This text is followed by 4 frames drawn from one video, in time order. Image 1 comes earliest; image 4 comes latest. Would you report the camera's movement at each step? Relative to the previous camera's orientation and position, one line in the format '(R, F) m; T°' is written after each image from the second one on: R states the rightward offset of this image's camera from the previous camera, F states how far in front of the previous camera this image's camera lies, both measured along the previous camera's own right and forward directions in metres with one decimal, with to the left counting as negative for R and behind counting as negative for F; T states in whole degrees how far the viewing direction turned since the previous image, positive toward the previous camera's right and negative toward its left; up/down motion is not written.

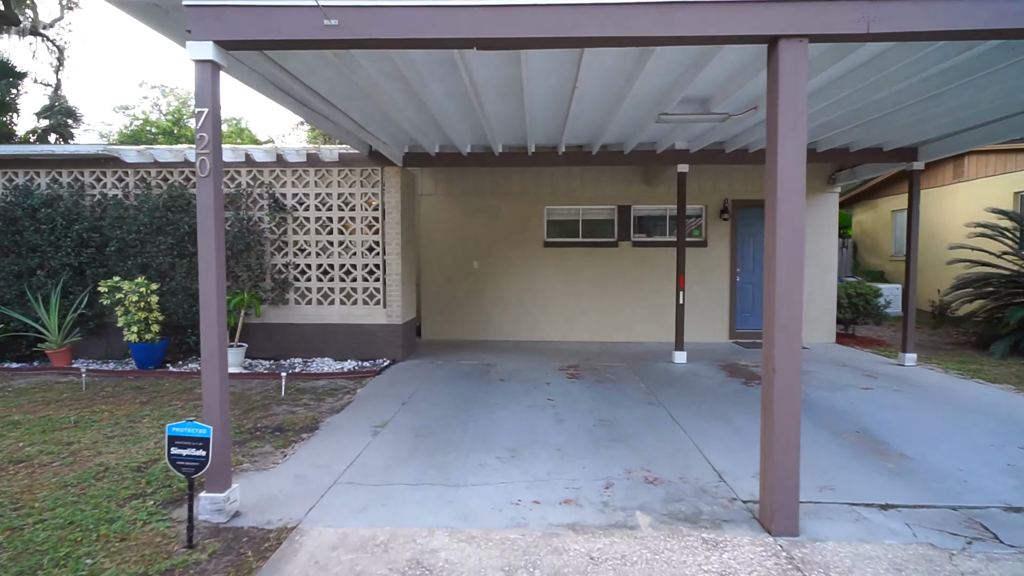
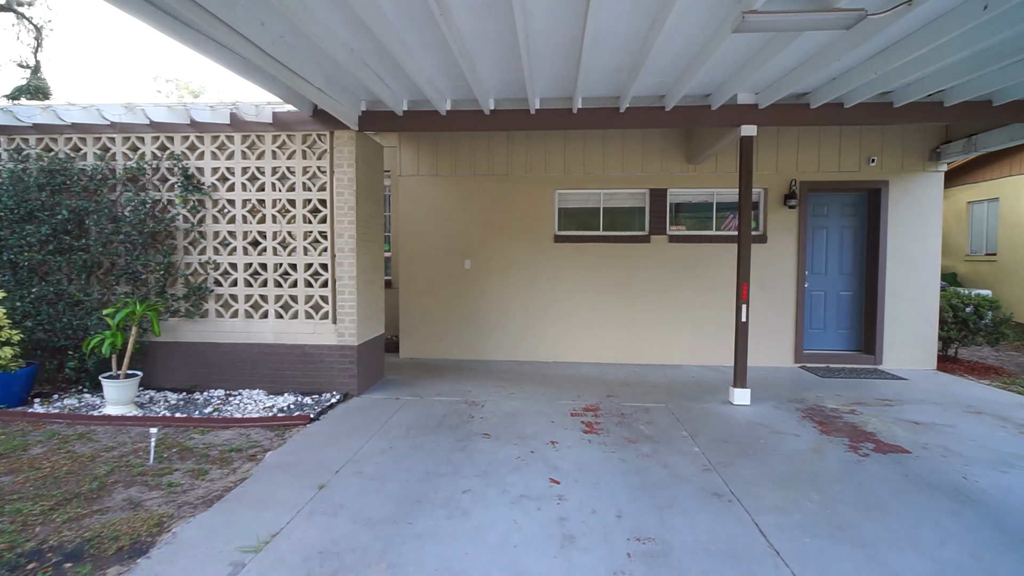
(+0.2, +1.9) m; -2°
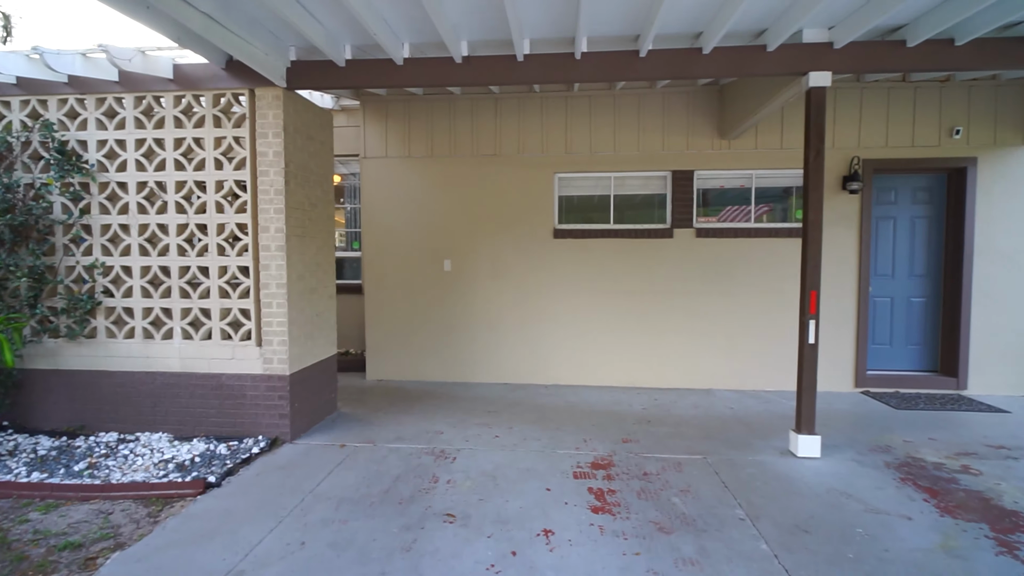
(+0.2, +1.3) m; -1°
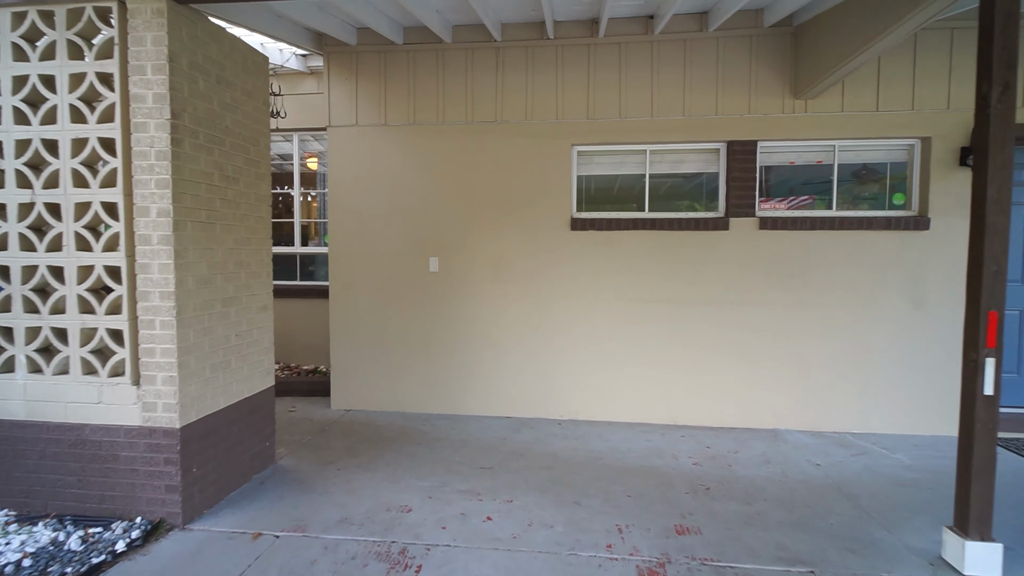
(0.0, +1.3) m; -1°
